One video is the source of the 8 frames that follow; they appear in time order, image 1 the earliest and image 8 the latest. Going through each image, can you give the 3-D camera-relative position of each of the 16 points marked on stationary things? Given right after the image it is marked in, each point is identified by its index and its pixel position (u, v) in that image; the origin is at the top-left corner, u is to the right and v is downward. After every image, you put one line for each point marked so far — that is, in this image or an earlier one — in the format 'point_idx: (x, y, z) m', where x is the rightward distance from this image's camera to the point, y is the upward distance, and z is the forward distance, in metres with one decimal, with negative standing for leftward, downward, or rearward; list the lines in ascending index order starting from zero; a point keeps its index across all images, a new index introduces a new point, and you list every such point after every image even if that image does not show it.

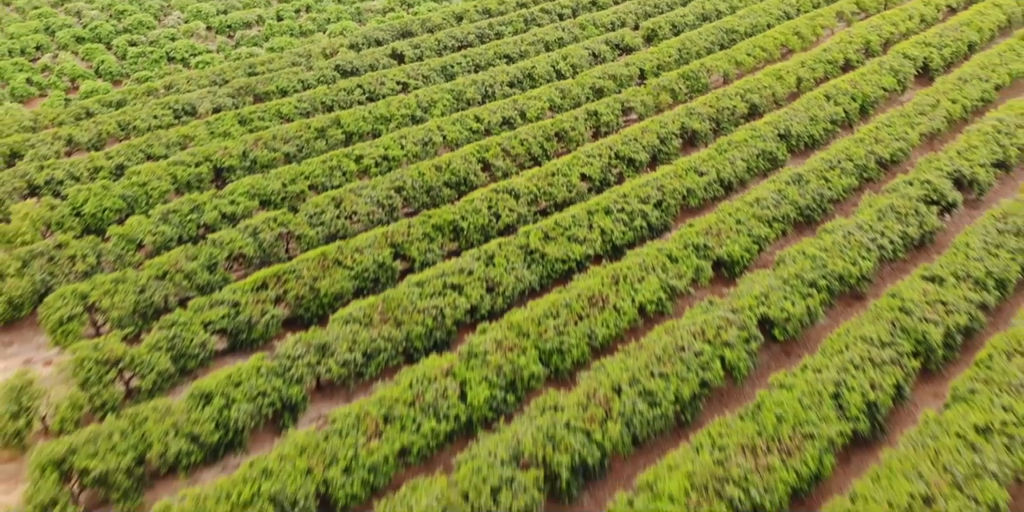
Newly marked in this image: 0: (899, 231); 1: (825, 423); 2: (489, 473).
0: (+7.3, +0.4, +16.6) m
1: (+4.2, -2.3, +11.8) m
2: (-0.3, -2.7, +11.1) m
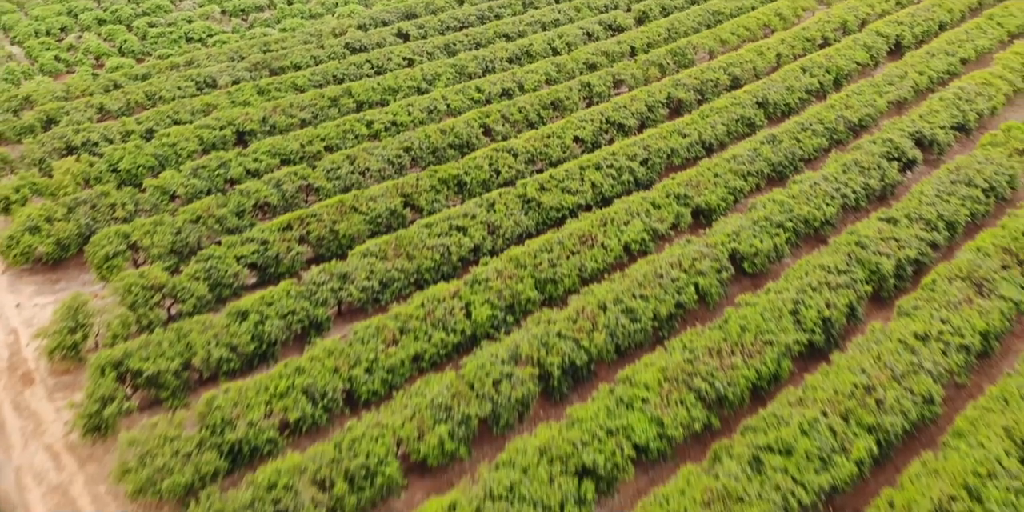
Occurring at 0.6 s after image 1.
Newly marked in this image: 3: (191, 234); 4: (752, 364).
0: (+7.3, +1.5, +18.4) m
1: (+4.2, -1.2, +13.6) m
2: (-0.3, -1.7, +12.8) m
3: (-6.1, +0.4, +16.9) m
4: (+3.5, -1.6, +13.0) m
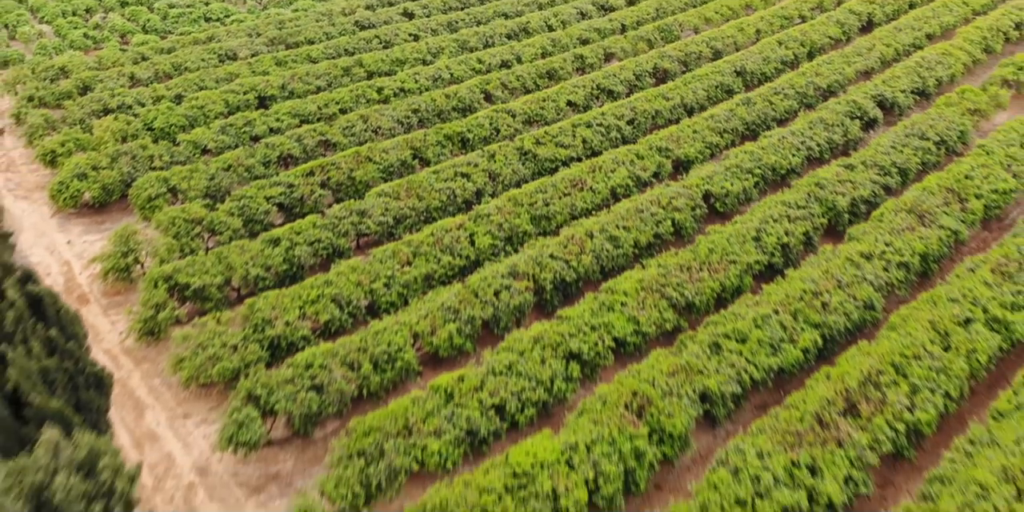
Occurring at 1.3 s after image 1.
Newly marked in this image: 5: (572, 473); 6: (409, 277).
0: (+7.3, +2.7, +20.3) m
1: (+4.2, 0.0, +15.5) m
2: (-0.3, -0.4, +14.8) m
3: (-6.2, +1.6, +18.8) m
4: (+3.5, -0.4, +15.0) m
5: (+0.8, -2.6, +10.9) m
6: (-1.8, -0.4, +15.3) m
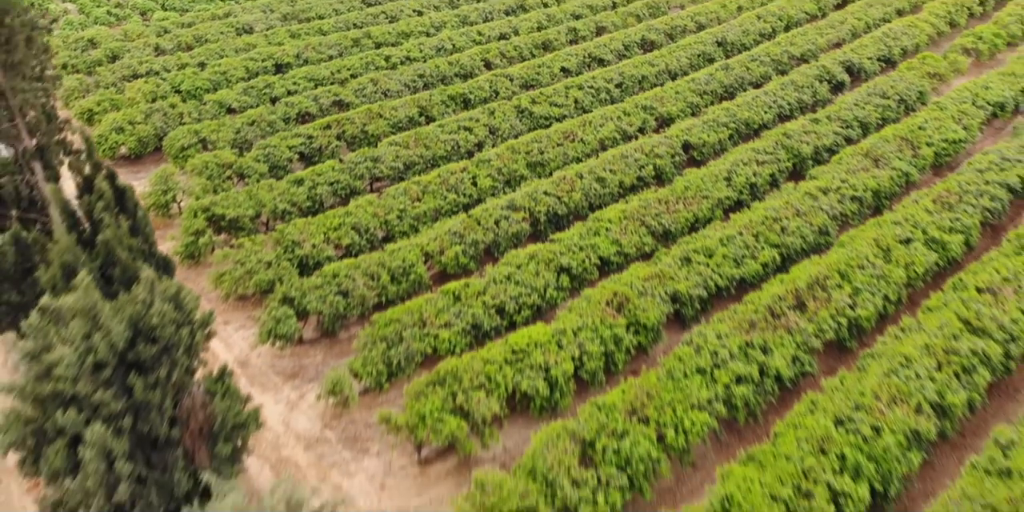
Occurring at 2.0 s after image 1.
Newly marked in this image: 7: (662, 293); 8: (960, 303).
0: (+7.2, +4.0, +22.3) m
1: (+4.1, +1.3, +17.5) m
2: (-0.4, +0.8, +16.7) m
3: (-6.2, +2.9, +20.7) m
4: (+3.5, +0.9, +16.9) m
5: (+0.7, -1.4, +12.9) m
6: (-1.8, +0.9, +17.2) m
7: (+2.4, -0.6, +14.1) m
8: (+7.0, -0.7, +13.6) m
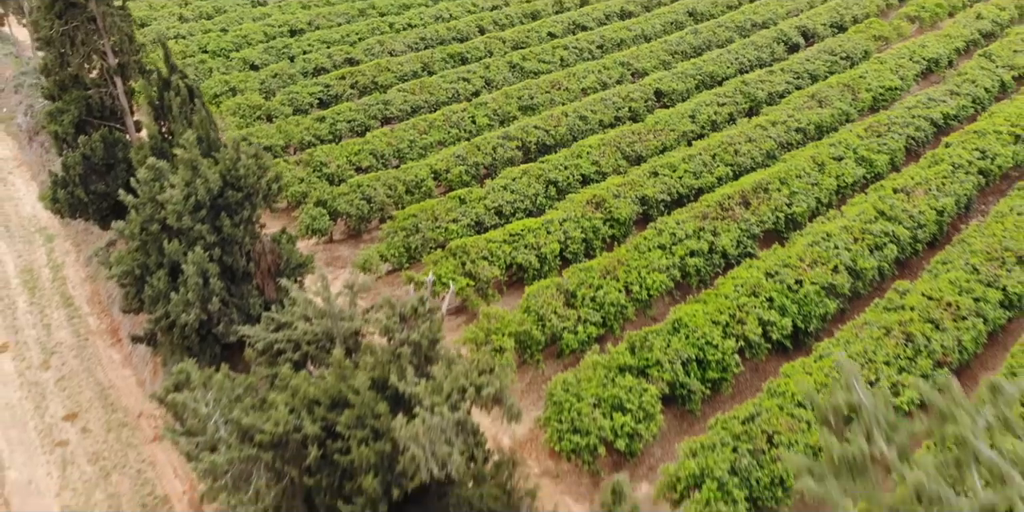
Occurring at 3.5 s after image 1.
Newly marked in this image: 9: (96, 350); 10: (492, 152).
0: (+7.0, +5.8, +25.2) m
1: (+4.0, +3.0, +20.3) m
2: (-0.5, +2.6, +19.5) m
3: (-6.4, +4.6, +23.4) m
4: (+3.3, +2.7, +19.8) m
5: (+0.7, +0.4, +15.7) m
6: (-1.9, +2.6, +20.0) m
7: (+2.3, +1.2, +16.9) m
8: (+6.9, +1.1, +16.5) m
9: (-6.9, -1.6, +14.6) m
10: (-0.4, +2.3, +19.3) m
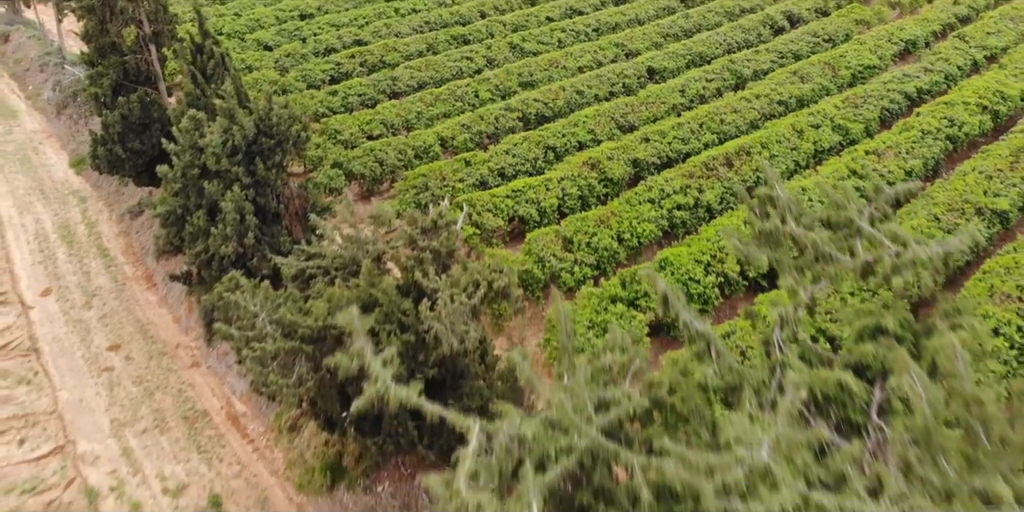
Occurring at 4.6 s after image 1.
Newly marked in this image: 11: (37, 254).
0: (+7.0, +6.6, +26.6) m
1: (+4.0, +3.9, +21.7) m
2: (-0.5, +3.4, +20.9) m
3: (-6.4, +5.5, +24.8) m
4: (+3.4, +3.5, +21.2) m
5: (+0.7, +1.3, +17.0) m
6: (-1.9, +3.5, +21.4) m
7: (+2.4, +2.0, +18.3) m
8: (+6.9, +1.9, +17.9) m
9: (-6.9, -0.7, +15.9) m
10: (-0.4, +3.2, +20.6) m
11: (-9.3, 0.0, +17.2) m
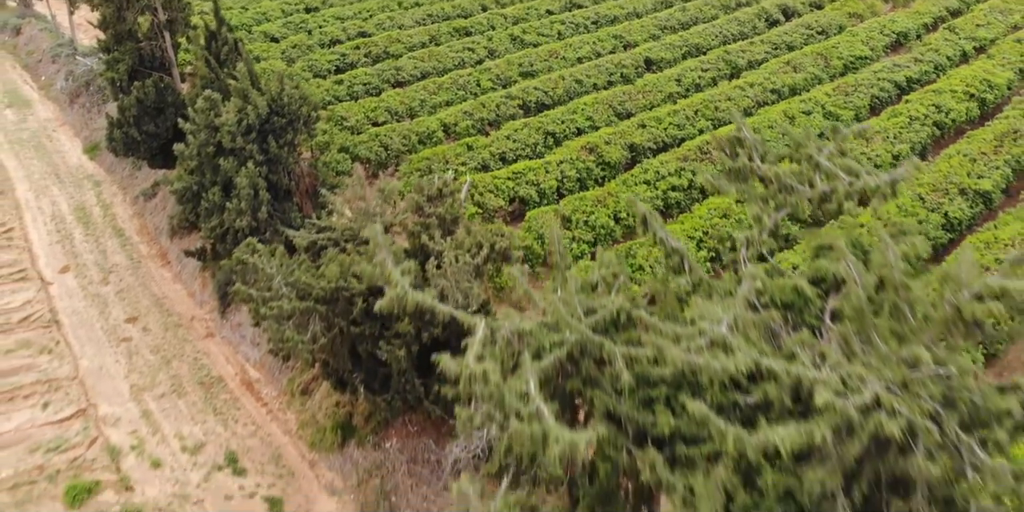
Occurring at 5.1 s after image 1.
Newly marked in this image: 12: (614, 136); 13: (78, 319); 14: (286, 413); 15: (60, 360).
0: (+7.0, +7.0, +27.2) m
1: (+4.0, +4.3, +22.3) m
2: (-0.5, +3.8, +21.5) m
3: (-6.4, +5.9, +25.4) m
4: (+3.4, +3.9, +21.8) m
5: (+0.7, +1.7, +17.6) m
6: (-1.9, +3.9, +22.0) m
7: (+2.4, +2.4, +18.9) m
8: (+6.9, +2.3, +18.5) m
9: (-6.9, -0.3, +16.5) m
10: (-0.4, +3.6, +21.3) m
11: (-9.3, +0.5, +17.8) m
12: (+2.2, +2.6, +19.1) m
13: (-7.5, -1.1, +15.1) m
14: (-3.3, -2.3, +12.7) m
15: (-7.2, -1.7, +14.0) m
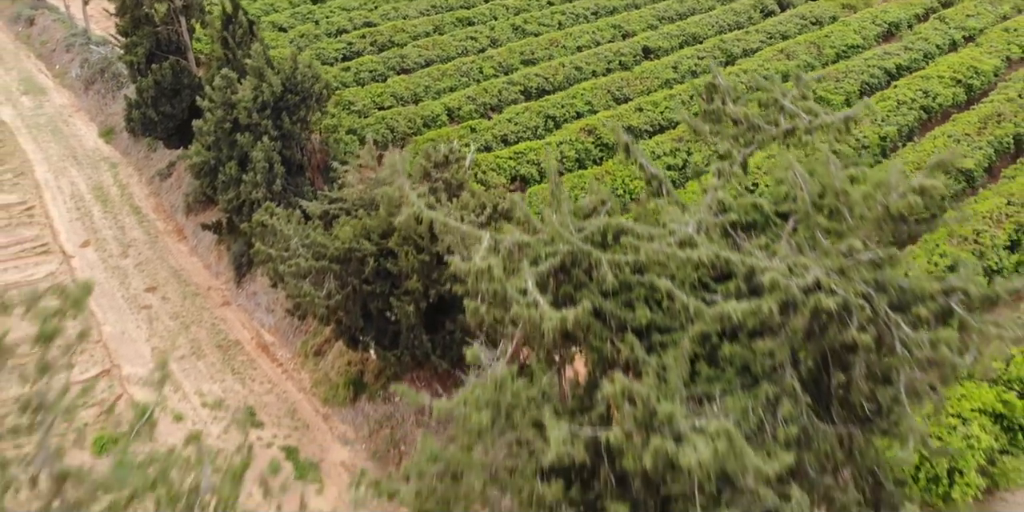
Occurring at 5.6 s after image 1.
0: (+7.1, +7.5, +27.9) m
1: (+4.1, +4.8, +23.1) m
2: (-0.4, +4.3, +22.2) m
3: (-6.3, +6.4, +26.1) m
4: (+3.4, +4.4, +22.5) m
5: (+0.8, +2.2, +18.4) m
6: (-1.9, +4.4, +22.7) m
7: (+2.4, +2.9, +19.6) m
8: (+7.0, +2.8, +19.2) m
9: (-6.8, +0.2, +17.3) m
10: (-0.4, +4.1, +22.0) m
11: (-9.3, +1.0, +18.6) m
12: (+2.2, +3.1, +19.8) m
13: (-7.4, -0.6, +15.8) m
14: (-3.2, -1.8, +13.4) m
15: (-7.2, -1.2, +14.8) m
